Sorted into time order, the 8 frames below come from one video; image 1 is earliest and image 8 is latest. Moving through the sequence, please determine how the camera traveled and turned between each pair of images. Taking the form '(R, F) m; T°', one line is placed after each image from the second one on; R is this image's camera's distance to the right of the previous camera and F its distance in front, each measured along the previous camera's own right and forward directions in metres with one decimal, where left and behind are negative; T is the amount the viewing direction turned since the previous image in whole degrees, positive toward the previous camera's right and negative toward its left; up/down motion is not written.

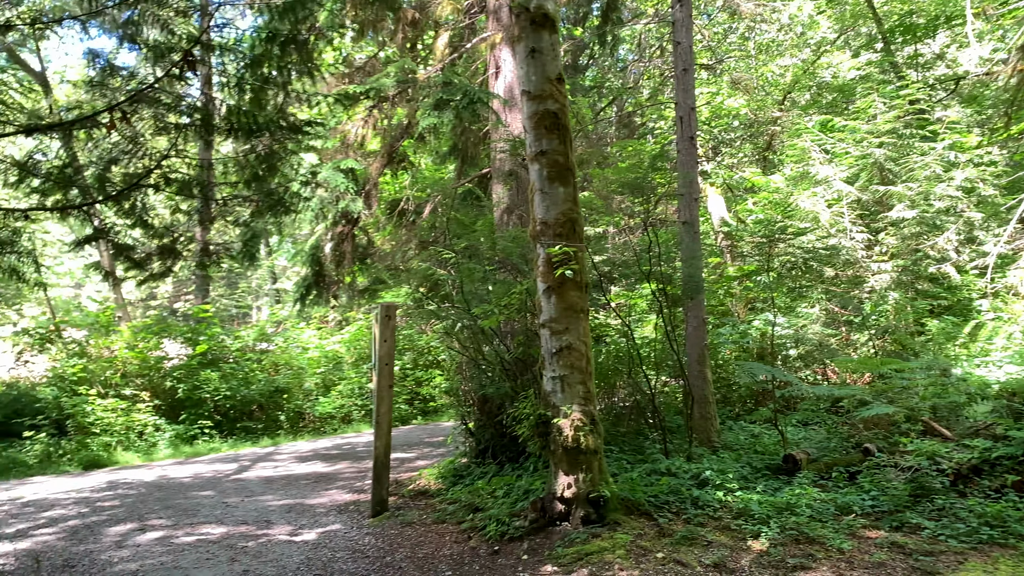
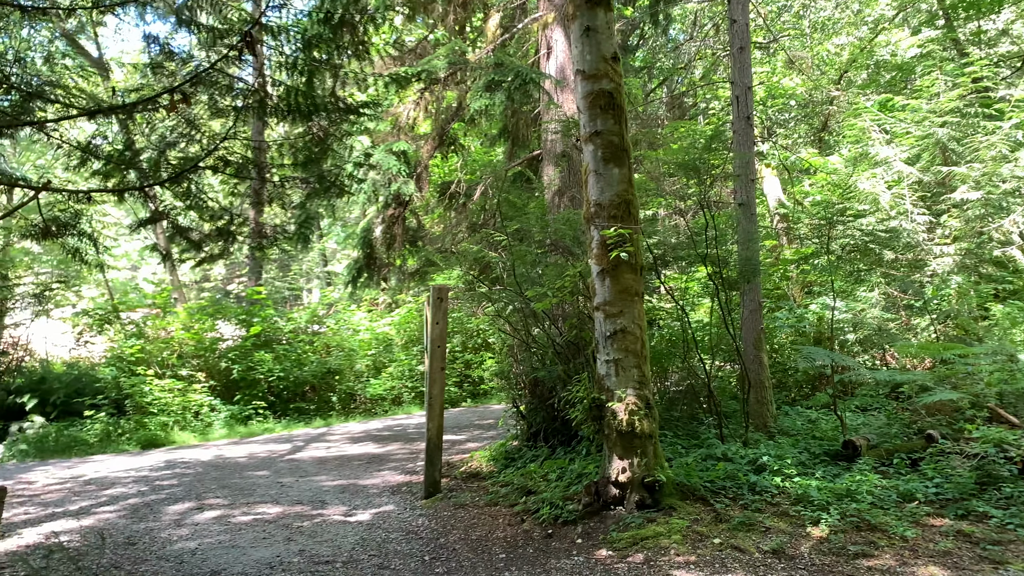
(0.0, 0.0) m; -3°
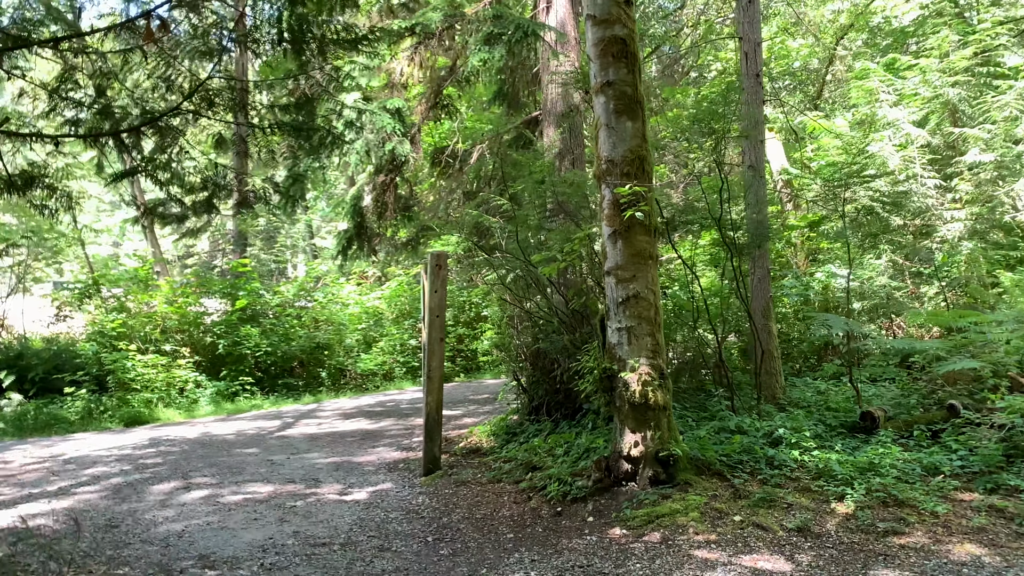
(-0.1, +0.3) m; +1°
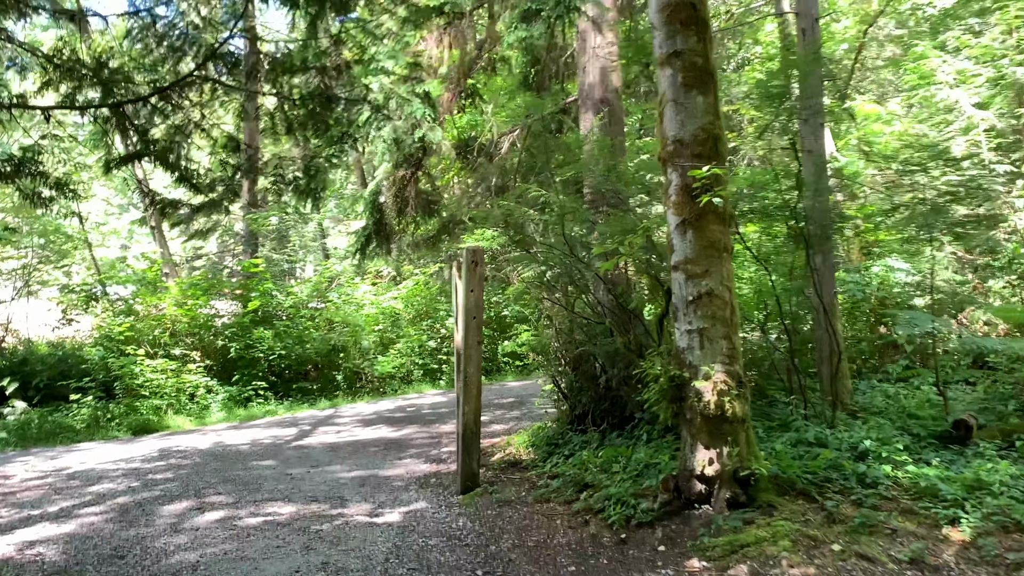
(-0.2, +0.5) m; 0°
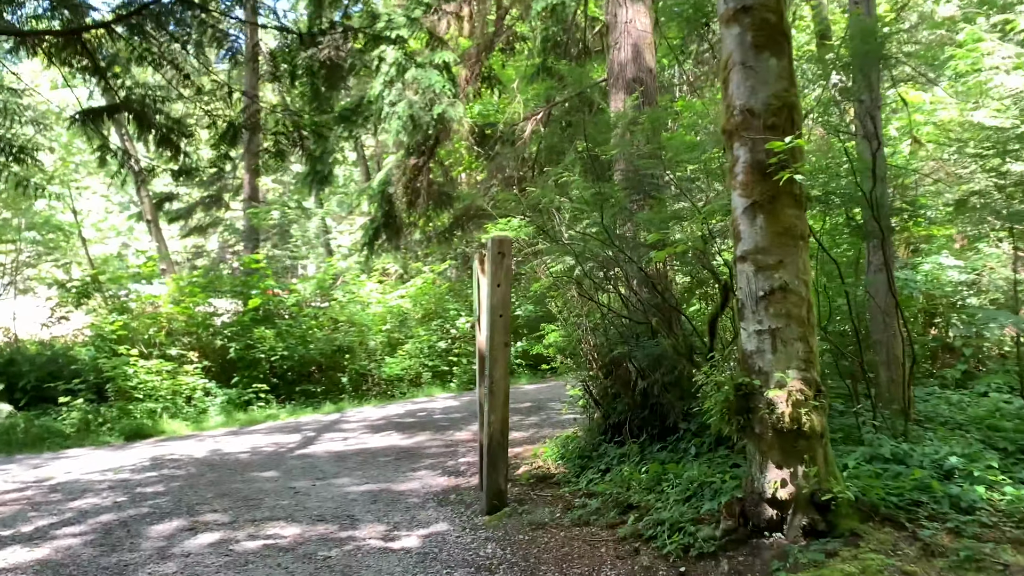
(-0.1, +0.5) m; 0°
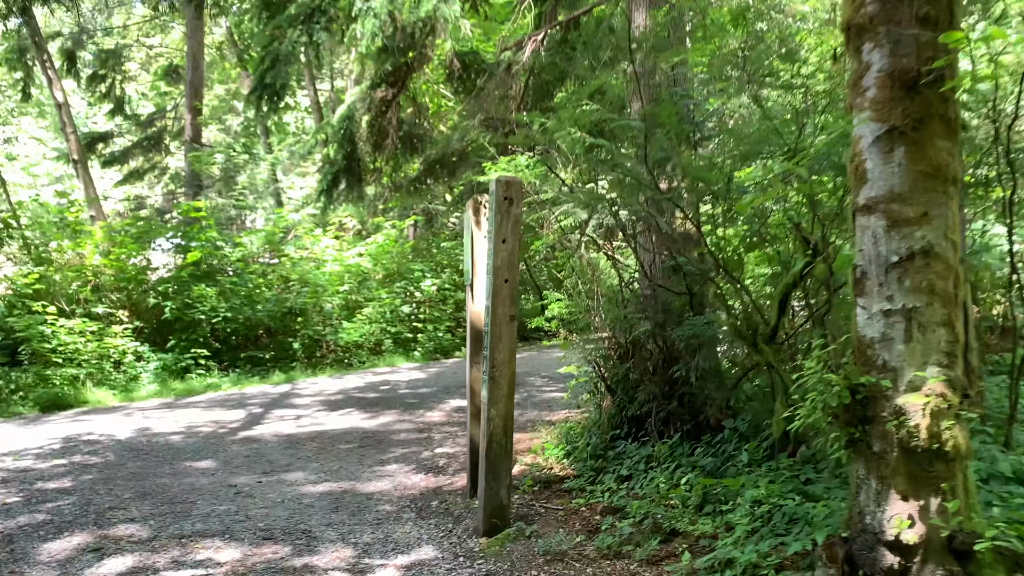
(-0.2, +1.0) m; +3°
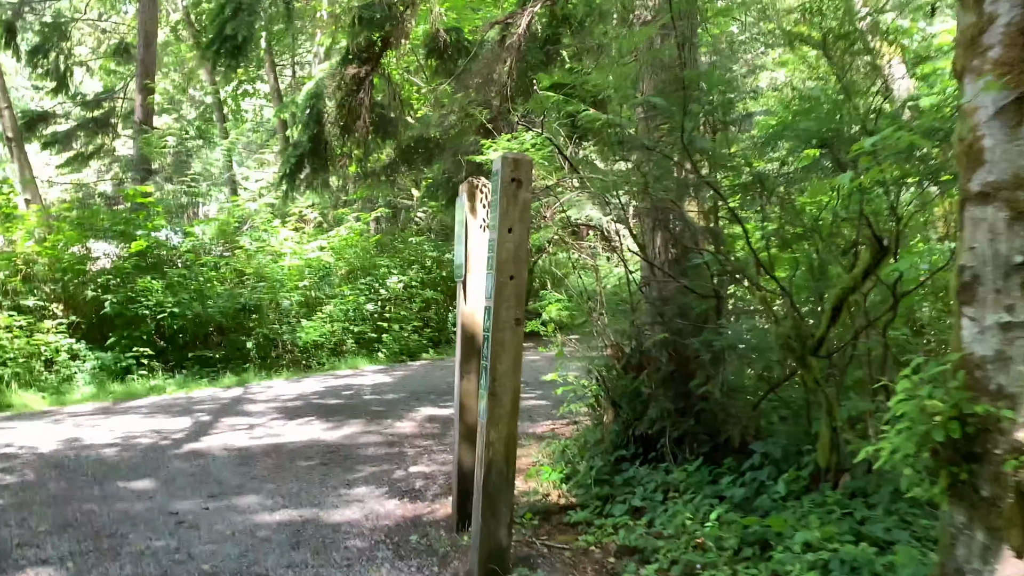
(-0.1, +0.6) m; +3°
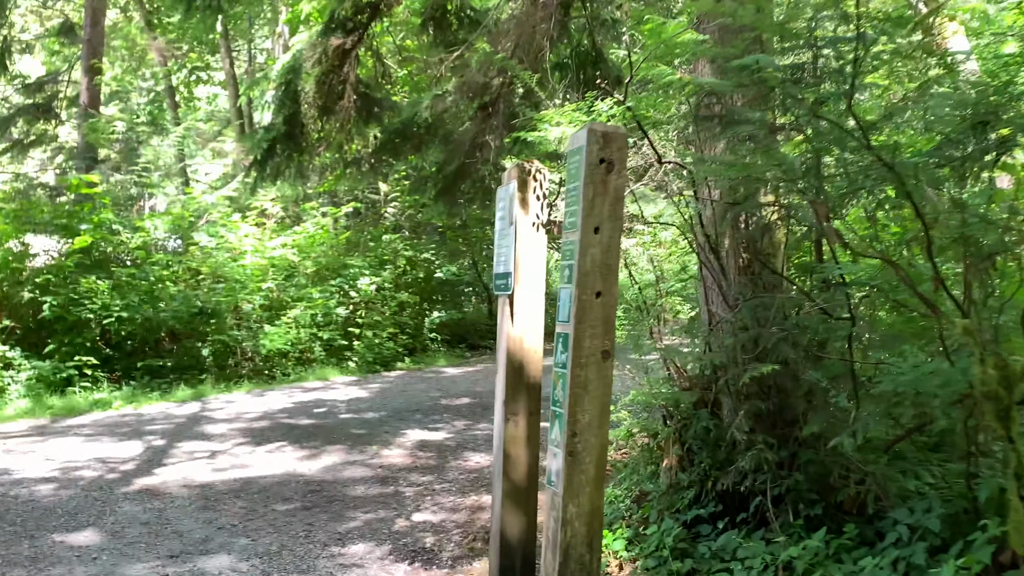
(-0.3, +0.7) m; +3°
